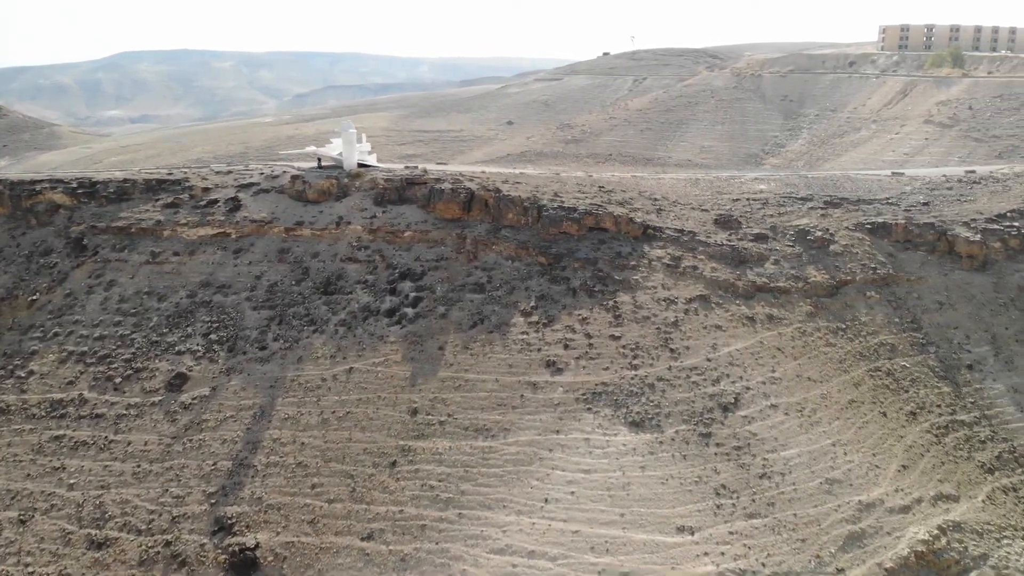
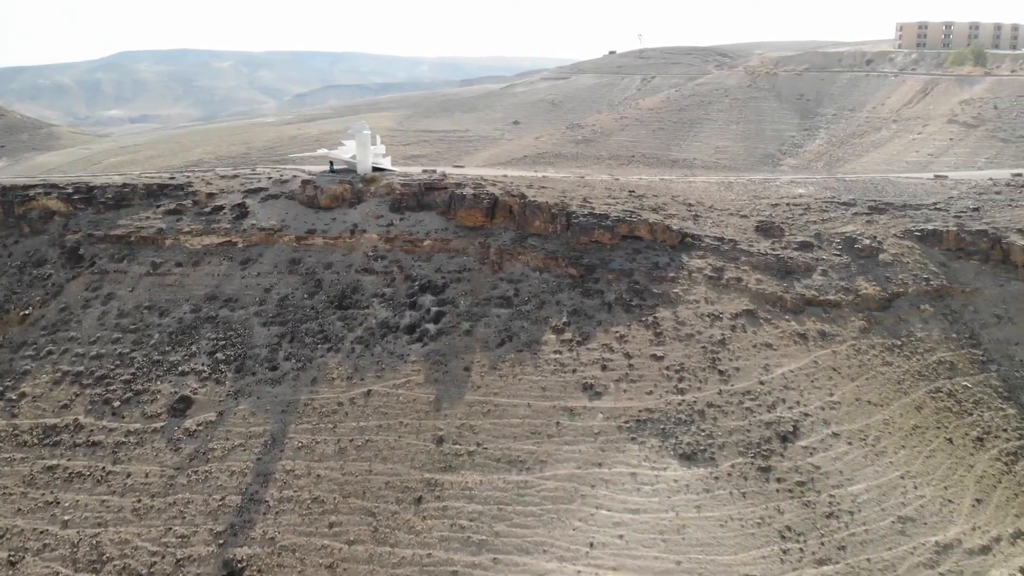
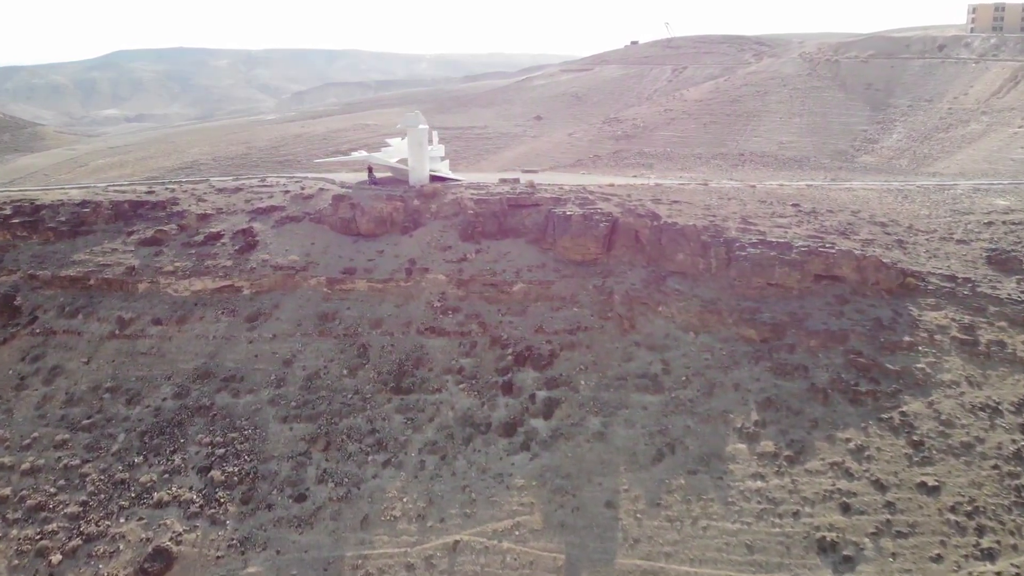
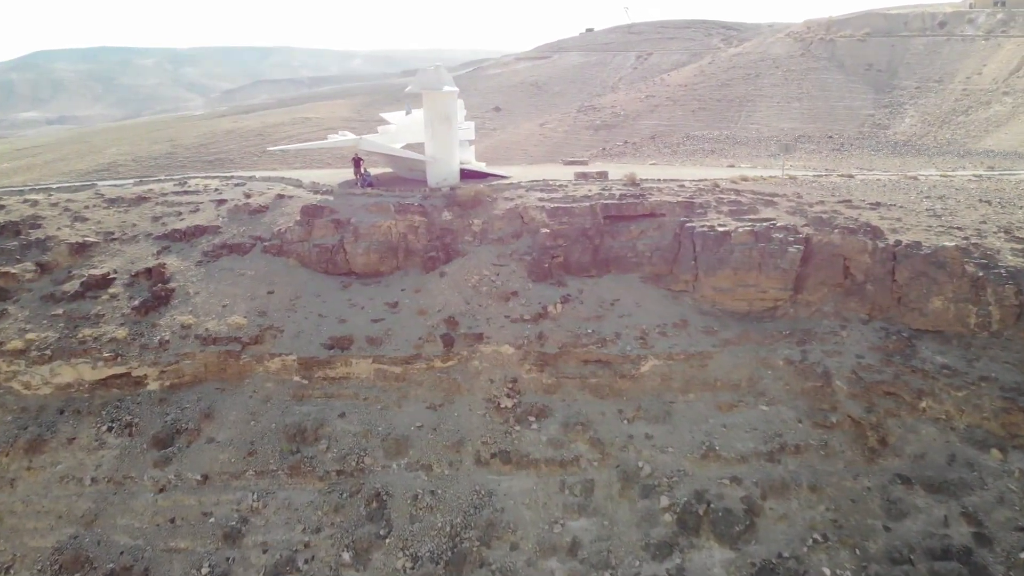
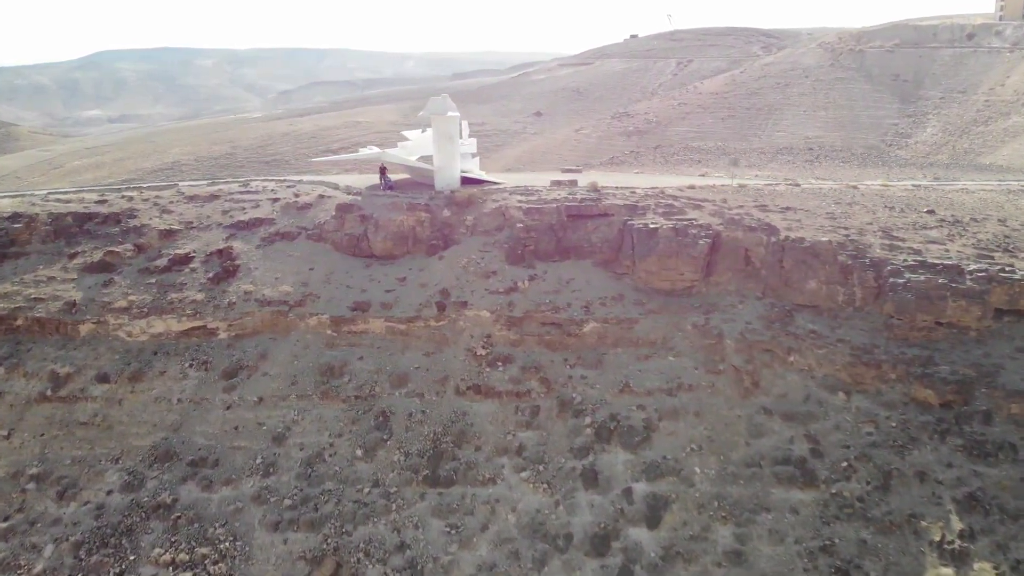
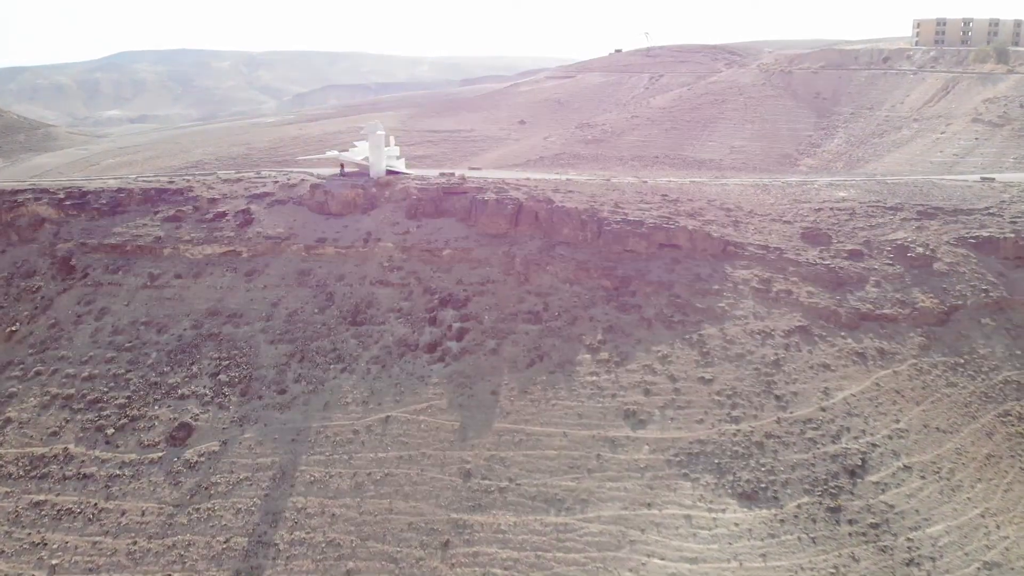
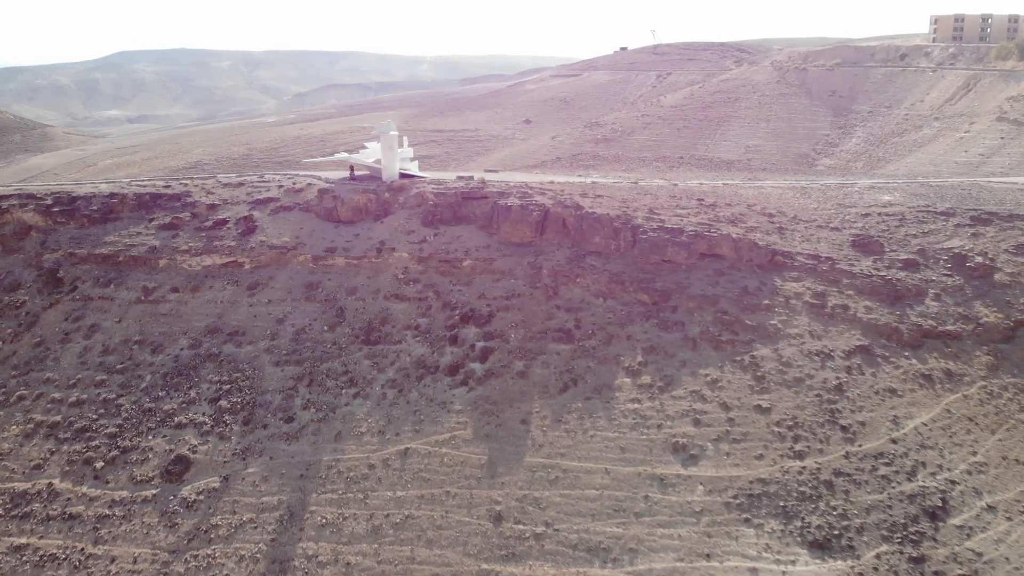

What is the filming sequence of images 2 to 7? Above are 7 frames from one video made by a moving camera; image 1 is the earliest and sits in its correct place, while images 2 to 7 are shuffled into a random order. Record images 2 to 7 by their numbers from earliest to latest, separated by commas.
2, 6, 7, 3, 5, 4
